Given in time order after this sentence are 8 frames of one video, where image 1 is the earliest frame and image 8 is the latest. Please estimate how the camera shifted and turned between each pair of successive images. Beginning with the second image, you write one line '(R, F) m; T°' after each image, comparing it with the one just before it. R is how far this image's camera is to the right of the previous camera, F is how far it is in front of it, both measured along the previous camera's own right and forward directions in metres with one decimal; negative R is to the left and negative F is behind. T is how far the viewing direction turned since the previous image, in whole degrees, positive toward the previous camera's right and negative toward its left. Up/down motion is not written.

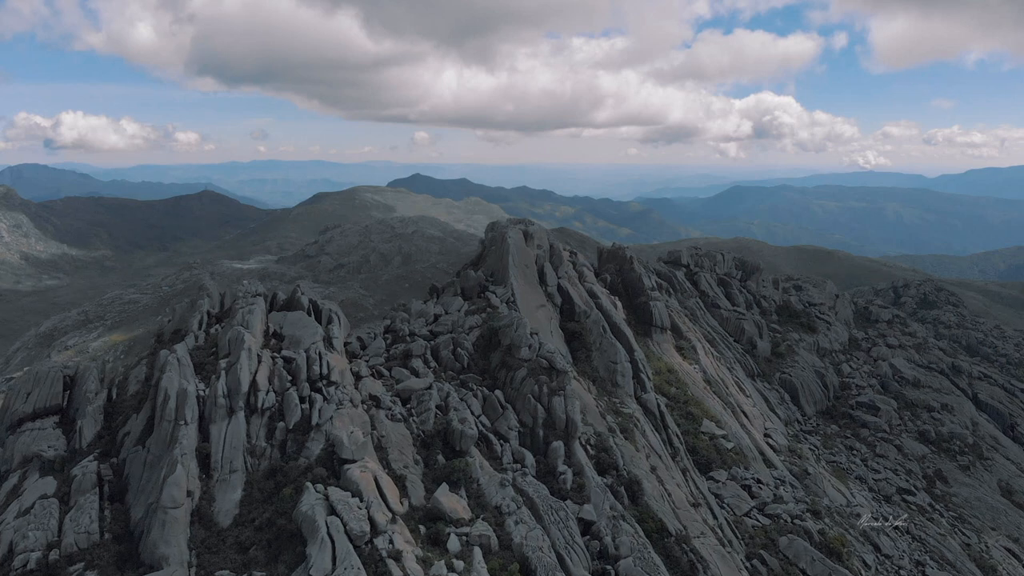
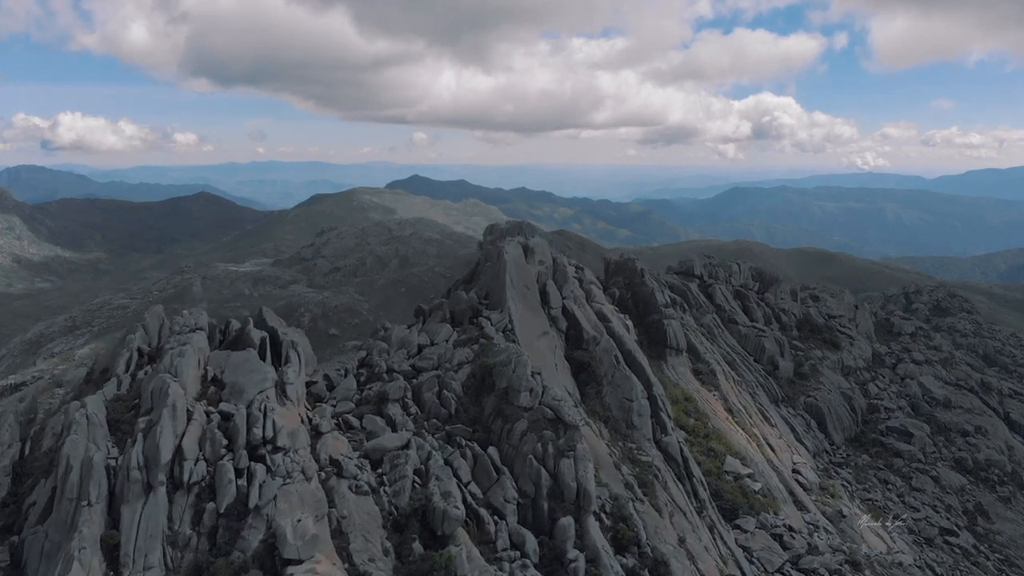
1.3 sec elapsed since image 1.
(0.0, +4.2) m; 0°
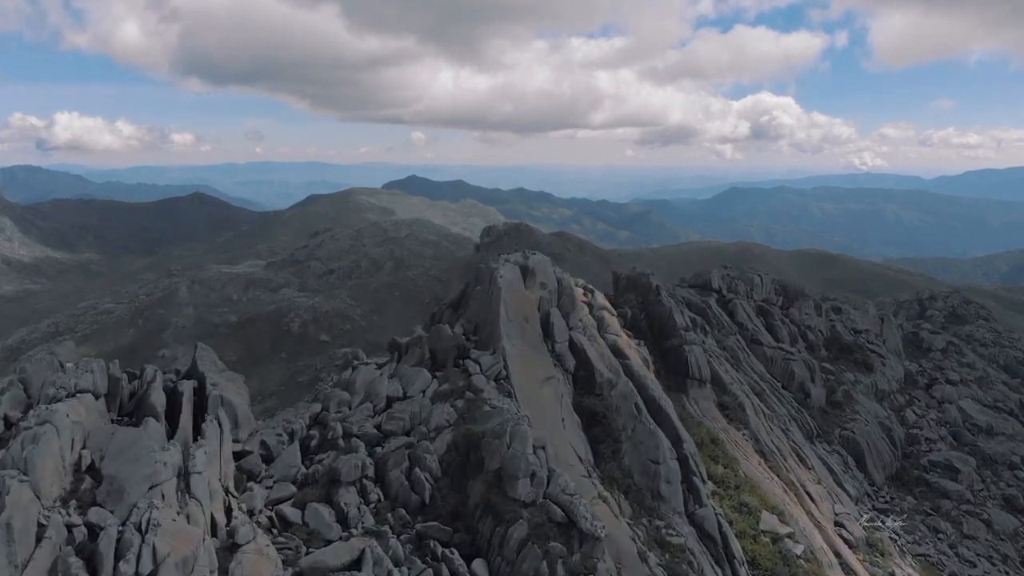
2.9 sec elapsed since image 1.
(+0.1, +5.0) m; 0°
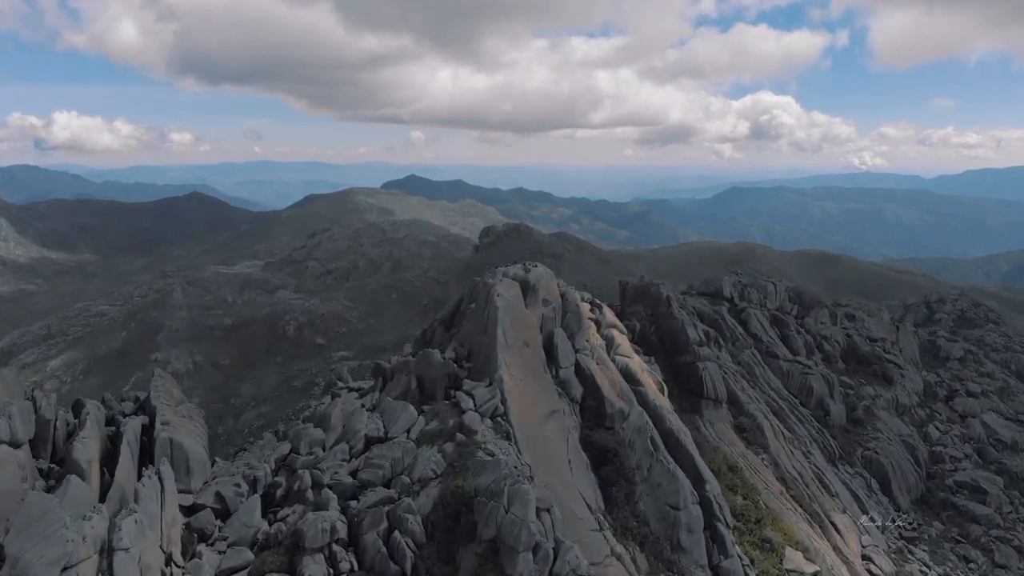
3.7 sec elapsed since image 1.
(0.0, +2.5) m; 0°
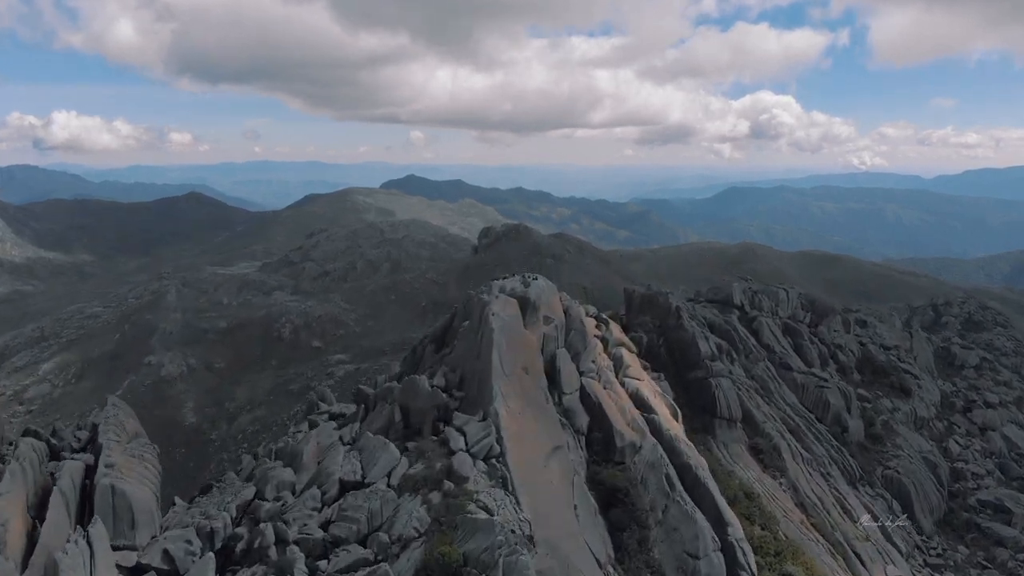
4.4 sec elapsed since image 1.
(+0.1, +2.0) m; 0°
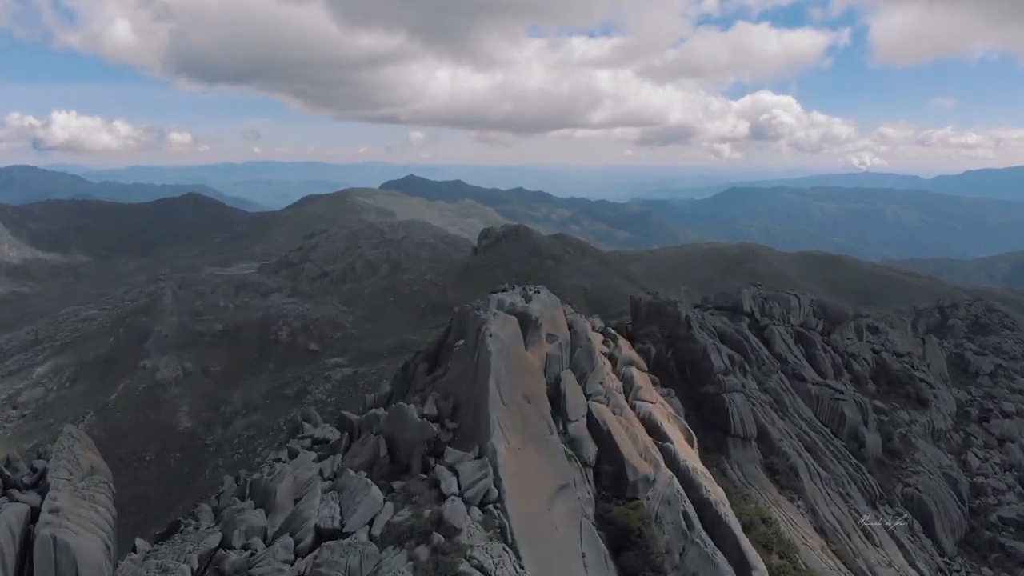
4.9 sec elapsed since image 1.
(0.0, +1.7) m; 0°
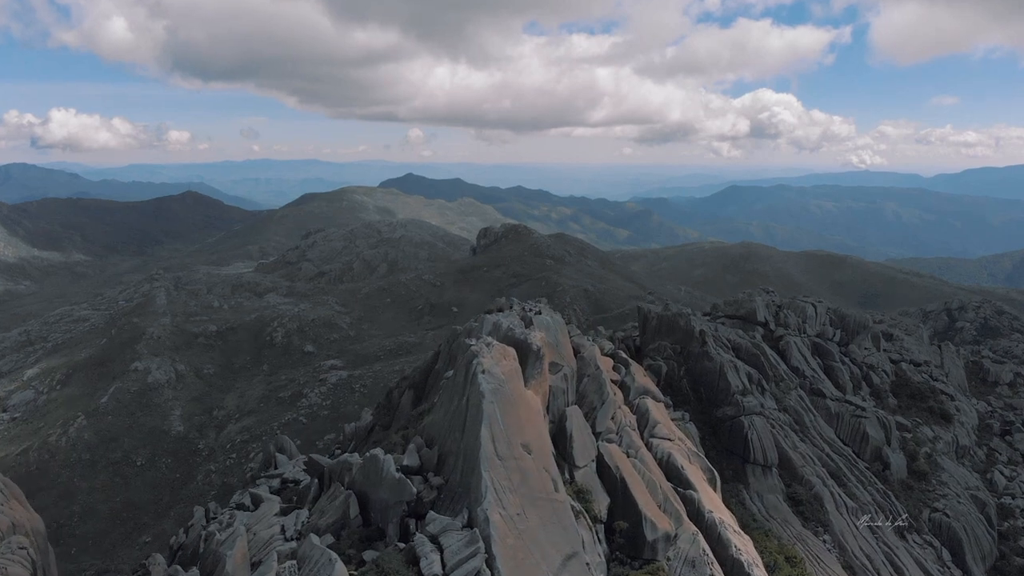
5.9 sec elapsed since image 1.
(0.0, +2.3) m; 0°
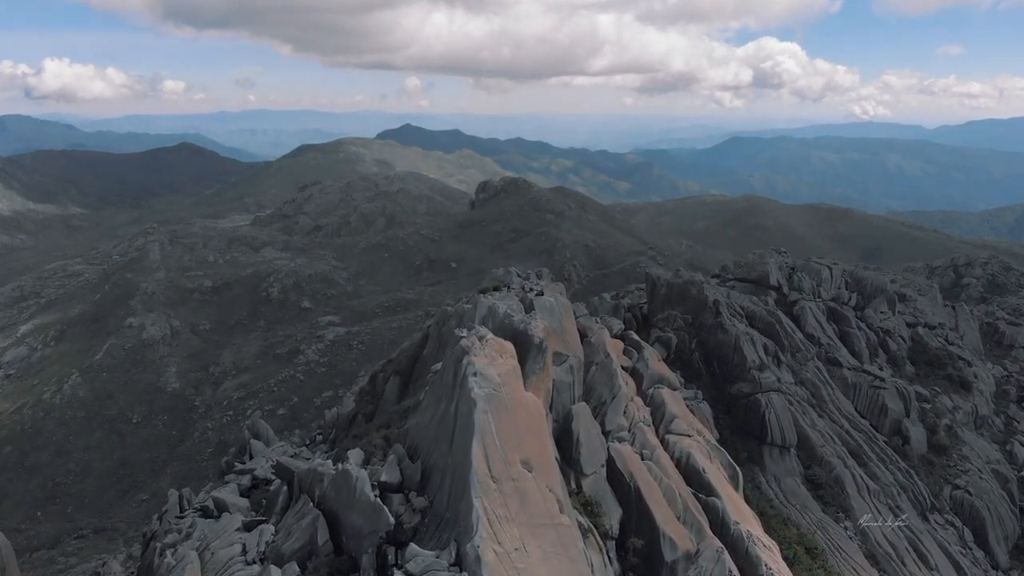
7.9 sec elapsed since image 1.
(0.0, +2.1) m; 0°
